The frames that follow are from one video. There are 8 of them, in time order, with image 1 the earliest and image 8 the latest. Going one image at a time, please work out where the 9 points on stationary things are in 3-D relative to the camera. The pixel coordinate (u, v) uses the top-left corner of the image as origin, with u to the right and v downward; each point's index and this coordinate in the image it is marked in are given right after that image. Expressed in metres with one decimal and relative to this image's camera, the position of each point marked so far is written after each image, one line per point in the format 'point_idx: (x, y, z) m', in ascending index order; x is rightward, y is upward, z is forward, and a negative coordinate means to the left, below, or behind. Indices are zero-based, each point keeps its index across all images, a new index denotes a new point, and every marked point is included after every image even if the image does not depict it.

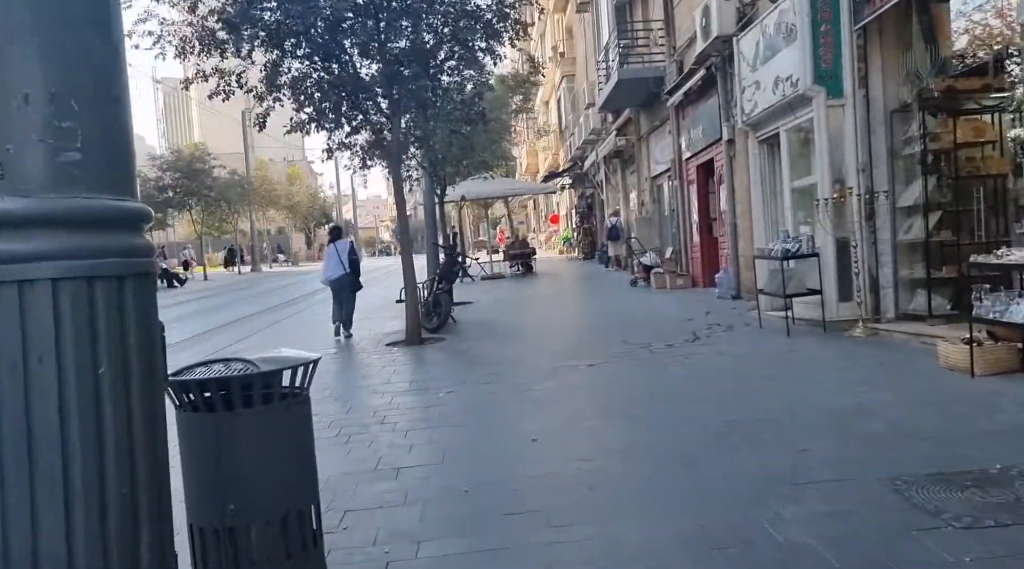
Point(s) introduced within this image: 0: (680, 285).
0: (+3.3, 0.0, +18.5) m
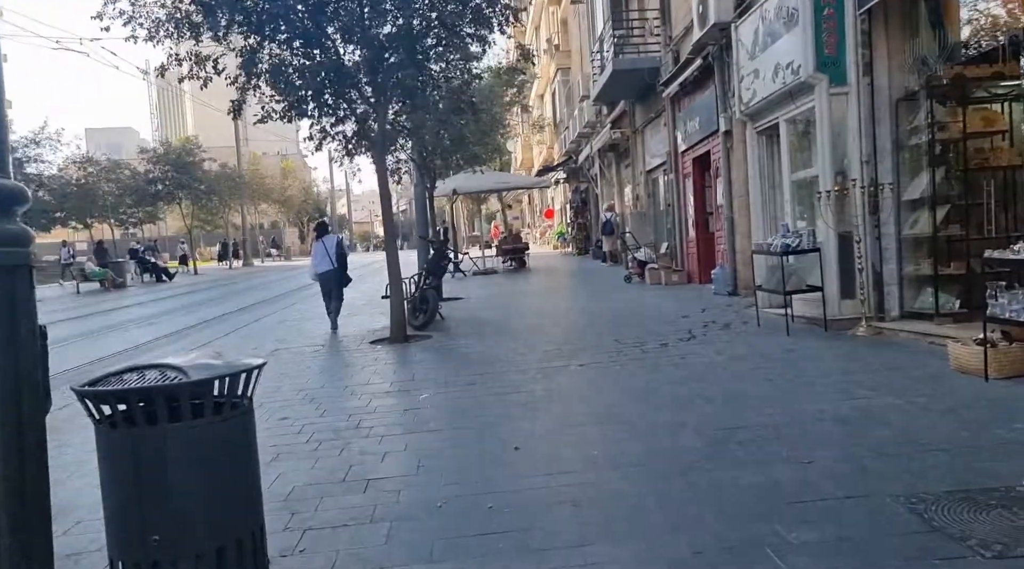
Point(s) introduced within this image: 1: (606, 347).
0: (+3.1, +0.1, +18.1) m
1: (+1.0, -0.7, +10.3) m
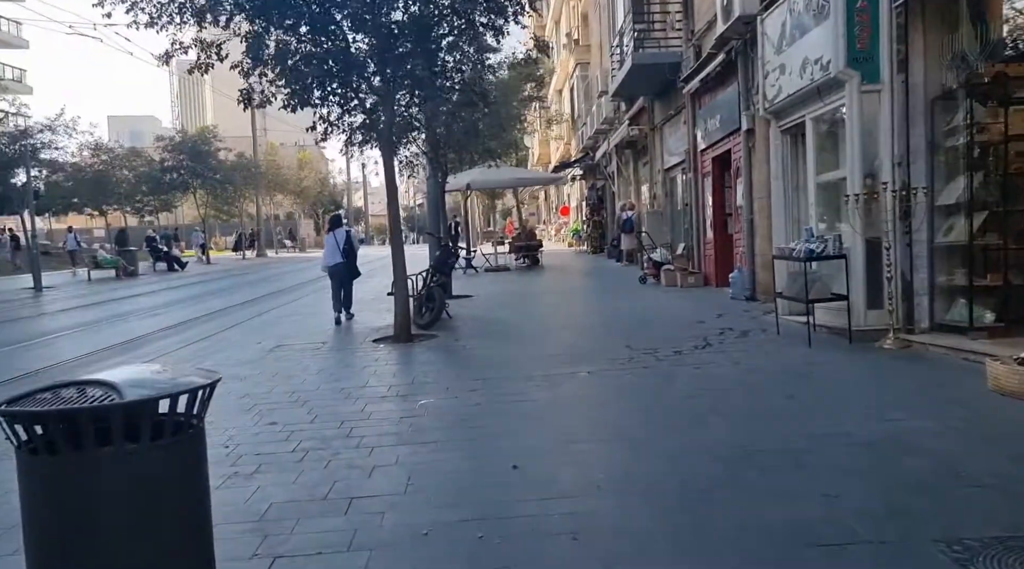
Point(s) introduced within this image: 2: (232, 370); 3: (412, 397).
0: (+3.3, 0.0, +17.5) m
1: (+1.1, -0.7, +9.8) m
2: (-3.0, -1.0, +10.3) m
3: (-0.9, -1.0, +8.2) m
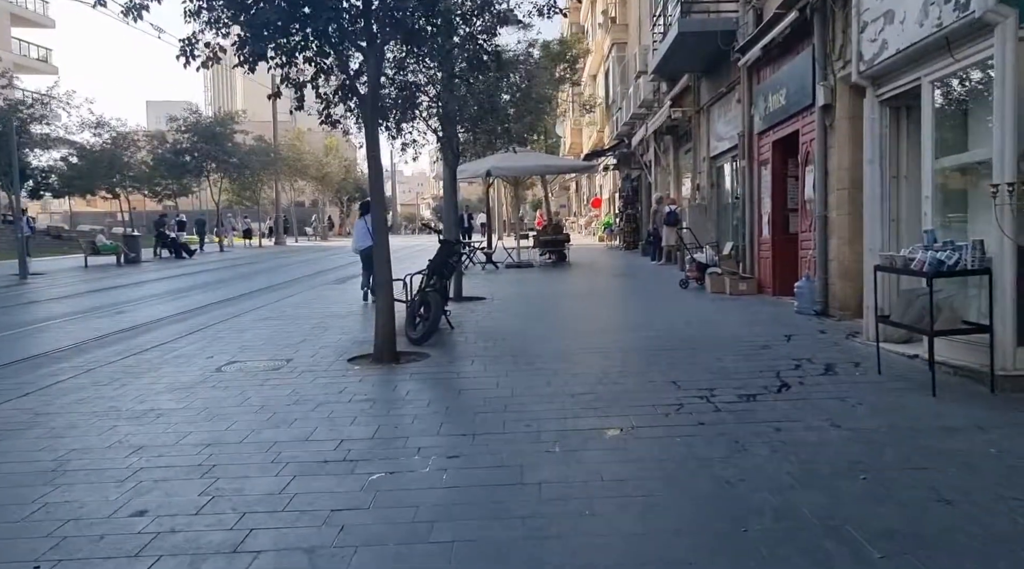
0: (+3.6, -0.1, +14.9) m
1: (+1.1, -0.8, +7.2) m
2: (-3.0, -1.0, +7.8) m
3: (-0.9, -1.1, +5.7) m
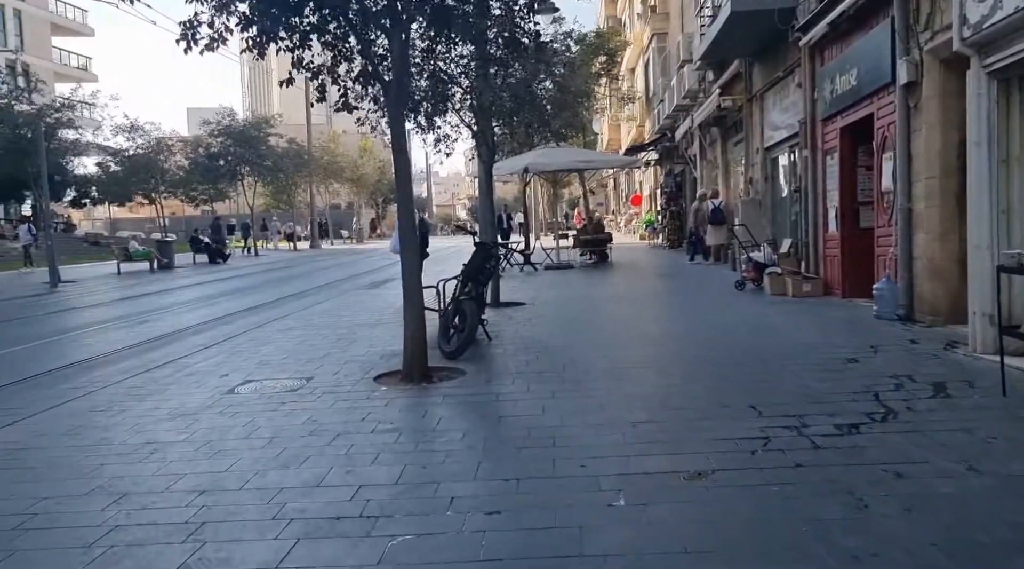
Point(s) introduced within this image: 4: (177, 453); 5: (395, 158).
0: (+4.2, -0.1, +13.6) m
1: (+1.4, -0.9, +6.0) m
2: (-2.6, -1.1, +6.8) m
3: (-0.6, -1.1, +4.6) m
4: (-2.2, -1.1, +6.3) m
5: (-1.0, +1.2, +8.7) m
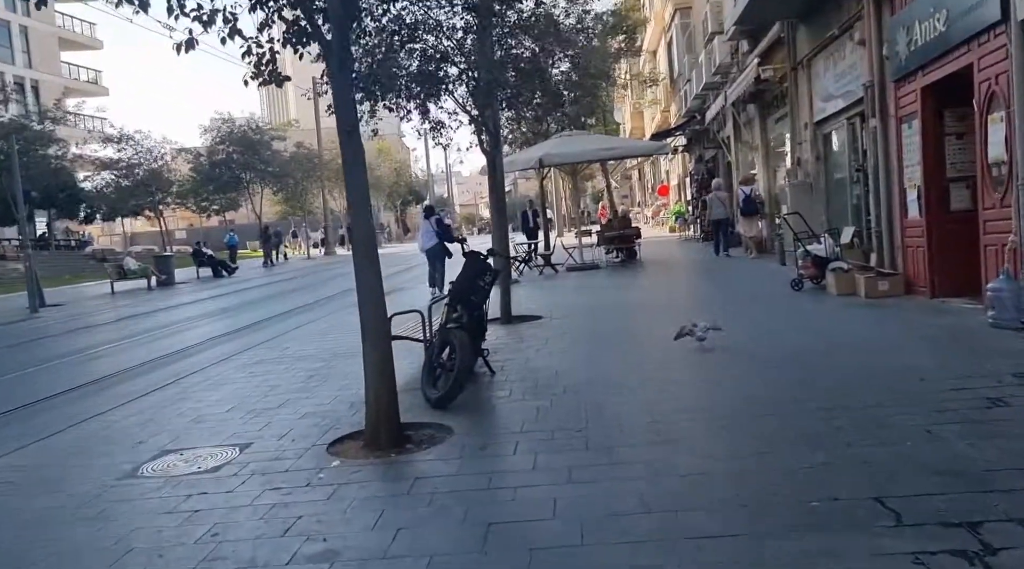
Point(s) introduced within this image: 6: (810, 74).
0: (+4.3, -0.1, +11.2) m
1: (+1.4, -1.0, +3.7) m
2: (-2.6, -1.4, +4.6) m
3: (-0.7, -1.4, +2.3) m
4: (-2.2, -1.4, +4.0) m
5: (-1.1, +1.0, +6.4) m
6: (+4.8, +3.4, +15.5) m
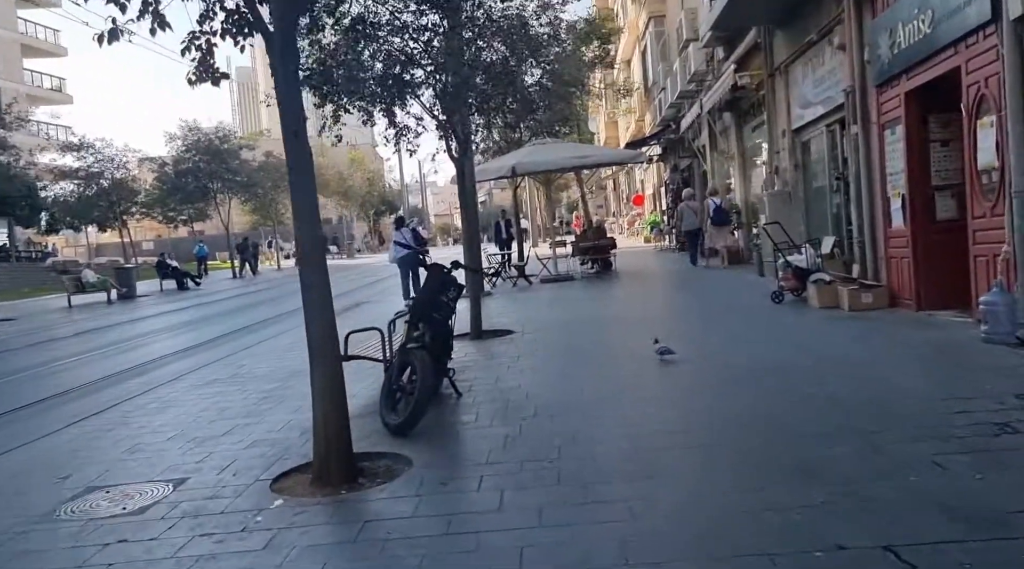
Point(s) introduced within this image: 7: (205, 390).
0: (+4.0, -0.2, +10.7) m
1: (+1.2, -1.1, +3.1) m
2: (-2.8, -1.5, +4.0) m
3: (-0.8, -1.4, +1.7) m
4: (-2.4, -1.5, +3.4) m
5: (-1.3, +0.8, +5.8) m
6: (+4.3, +3.2, +15.1) m
7: (-3.0, -1.1, +9.4) m
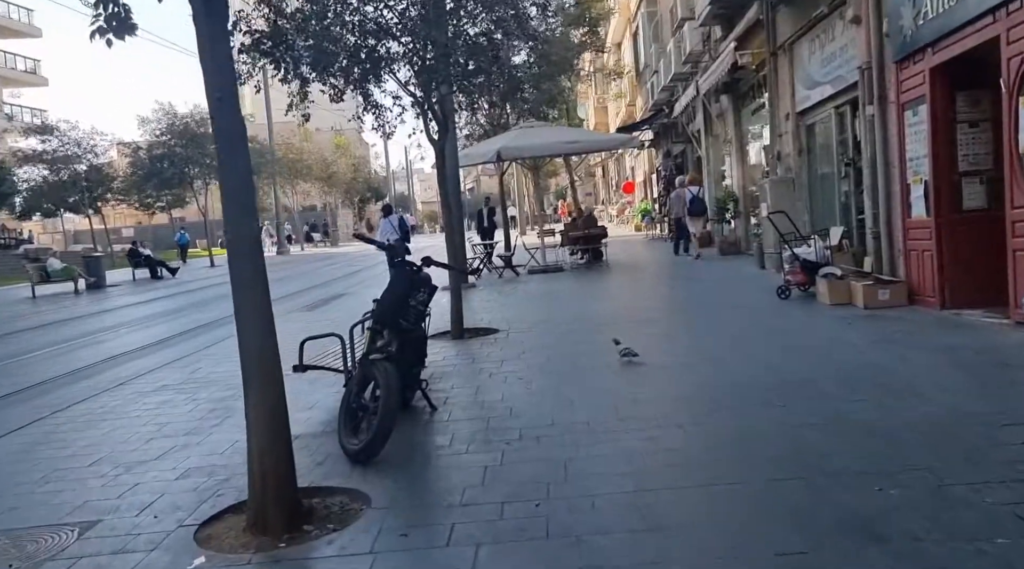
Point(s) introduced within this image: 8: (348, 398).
0: (+3.8, -0.2, +9.8) m
1: (+1.2, -1.1, +2.2) m
2: (-2.9, -1.5, +2.9) m
3: (-0.8, -1.5, +0.7) m
4: (-2.5, -1.5, +2.4) m
5: (-1.4, +0.8, +4.8) m
6: (+4.1, +3.3, +14.1) m
7: (-3.2, -1.0, +8.4) m
8: (-1.0, -0.7, +5.7) m
